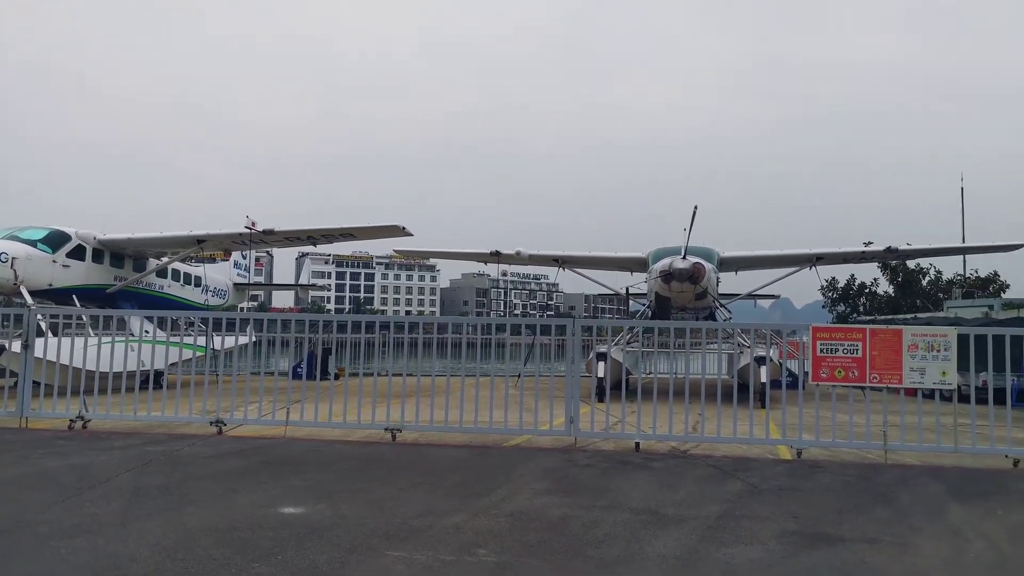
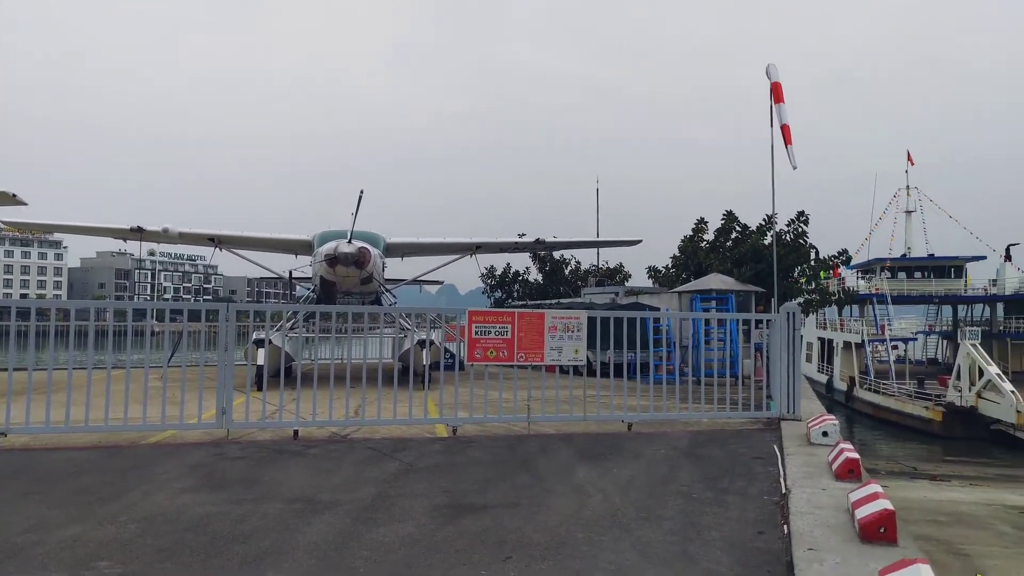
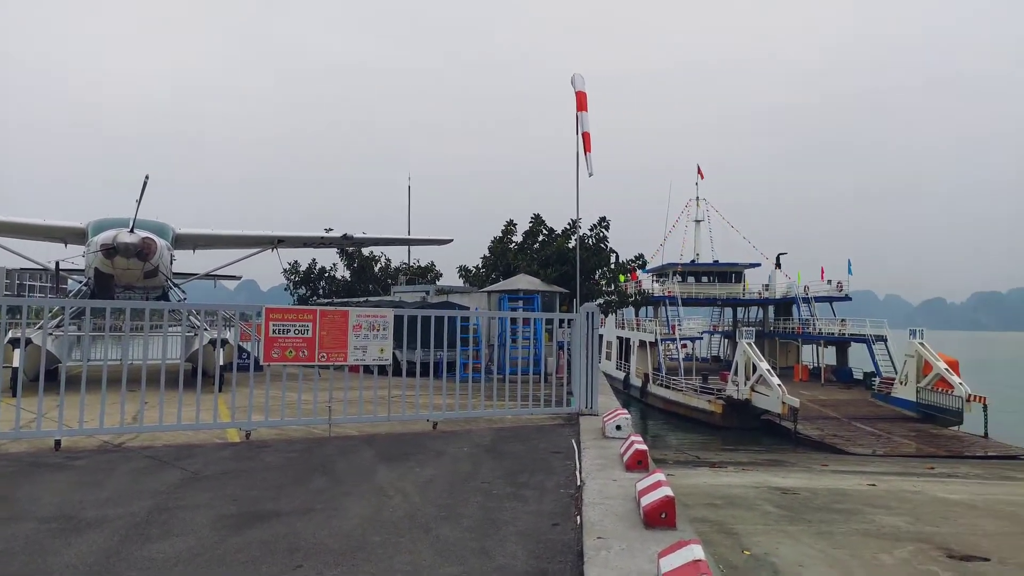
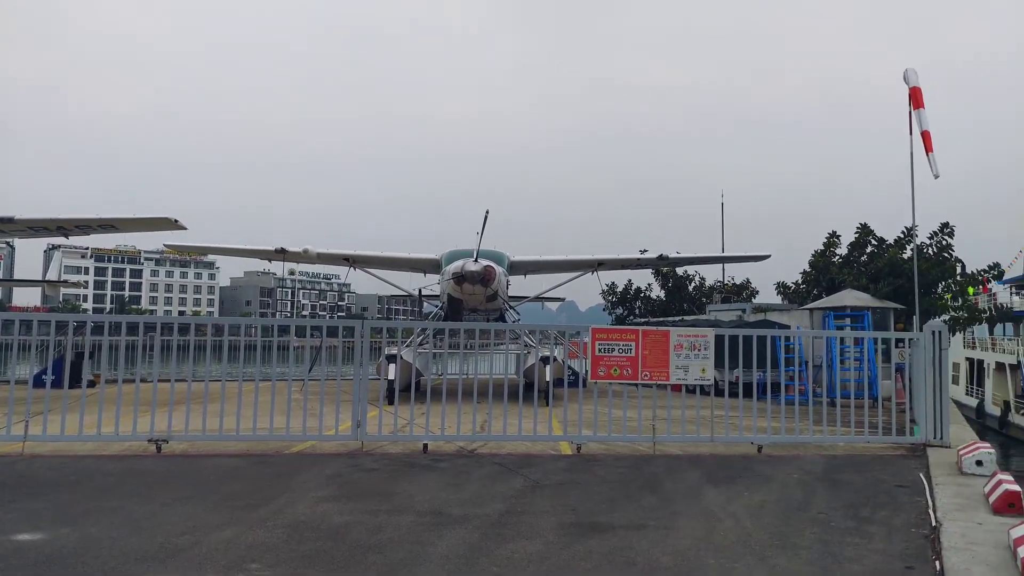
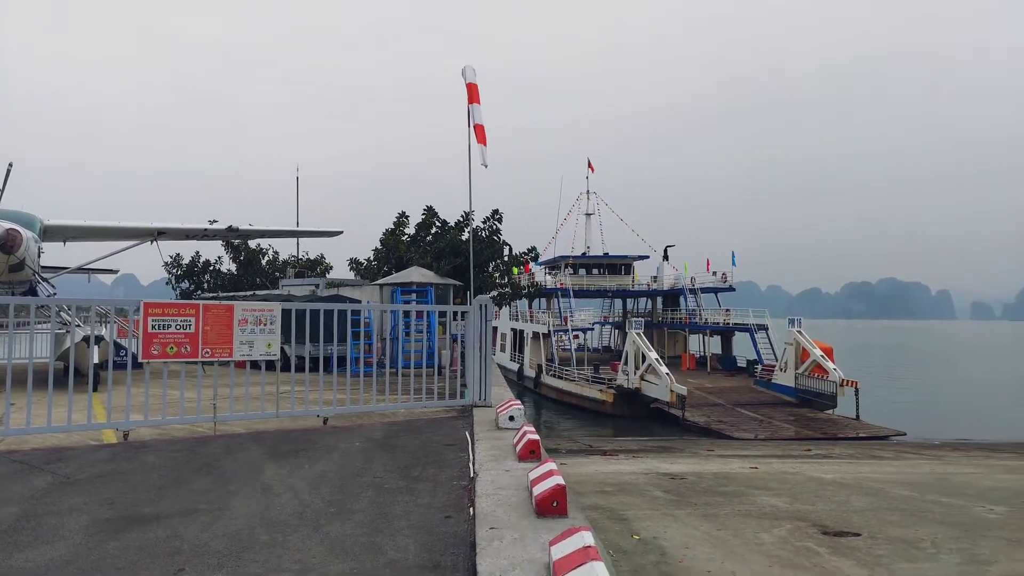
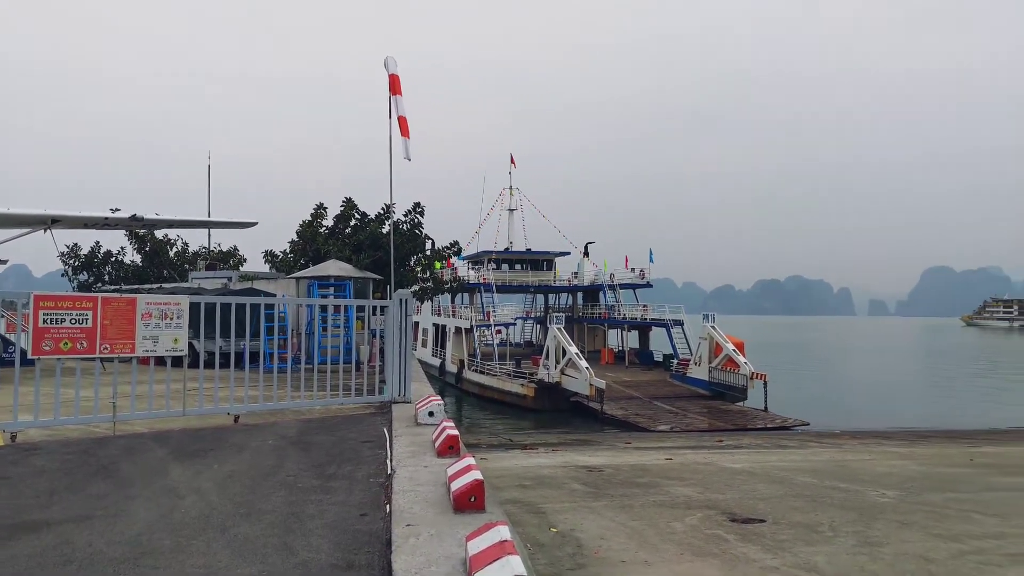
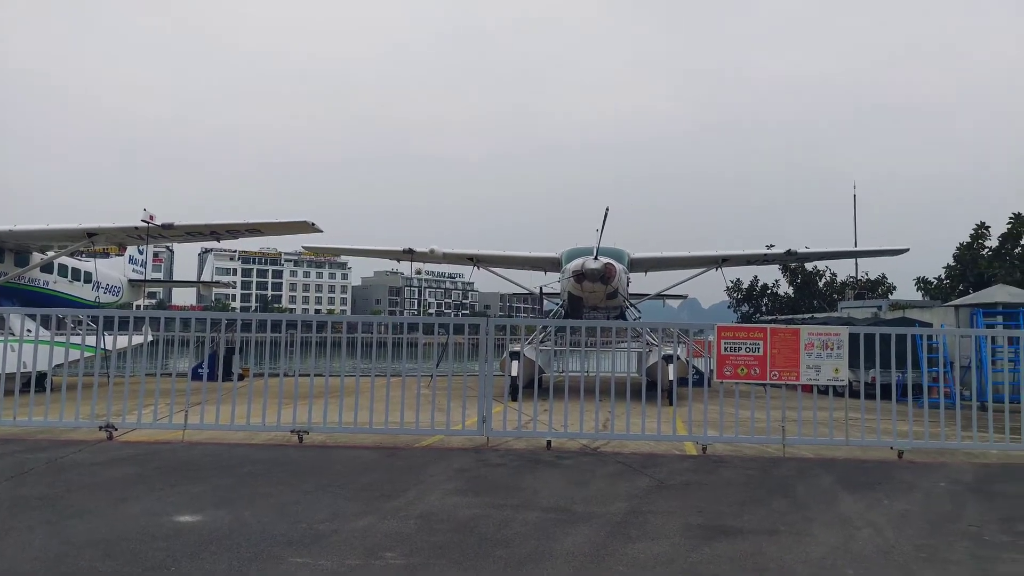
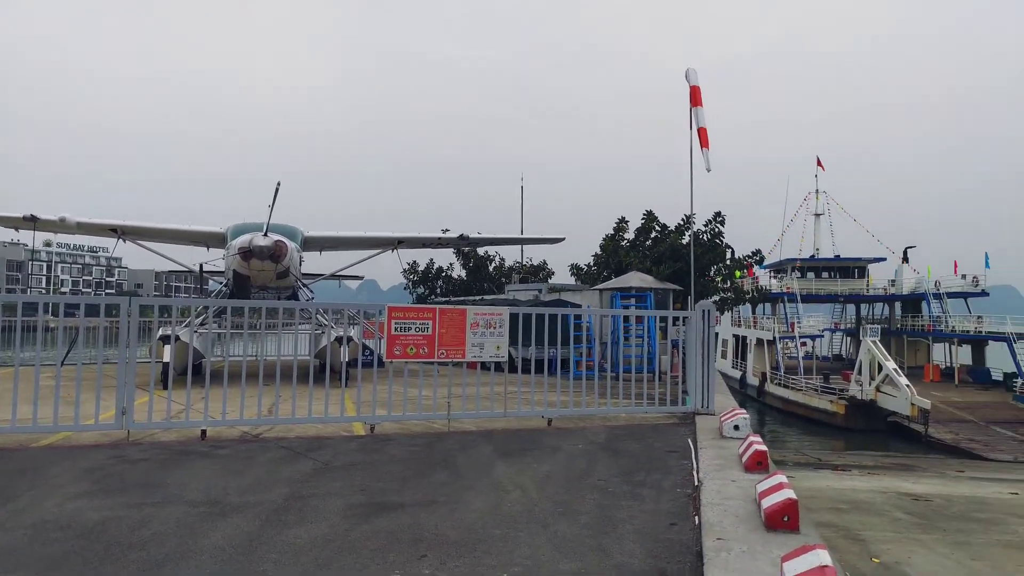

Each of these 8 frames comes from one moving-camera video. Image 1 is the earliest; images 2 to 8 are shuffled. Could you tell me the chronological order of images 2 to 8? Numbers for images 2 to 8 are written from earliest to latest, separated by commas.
7, 4, 2, 8, 3, 5, 6
